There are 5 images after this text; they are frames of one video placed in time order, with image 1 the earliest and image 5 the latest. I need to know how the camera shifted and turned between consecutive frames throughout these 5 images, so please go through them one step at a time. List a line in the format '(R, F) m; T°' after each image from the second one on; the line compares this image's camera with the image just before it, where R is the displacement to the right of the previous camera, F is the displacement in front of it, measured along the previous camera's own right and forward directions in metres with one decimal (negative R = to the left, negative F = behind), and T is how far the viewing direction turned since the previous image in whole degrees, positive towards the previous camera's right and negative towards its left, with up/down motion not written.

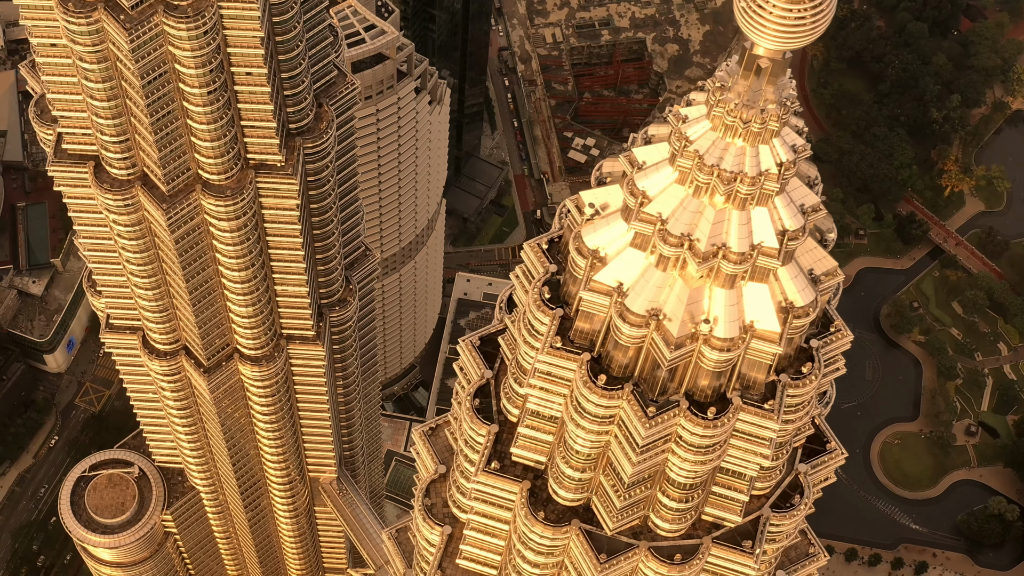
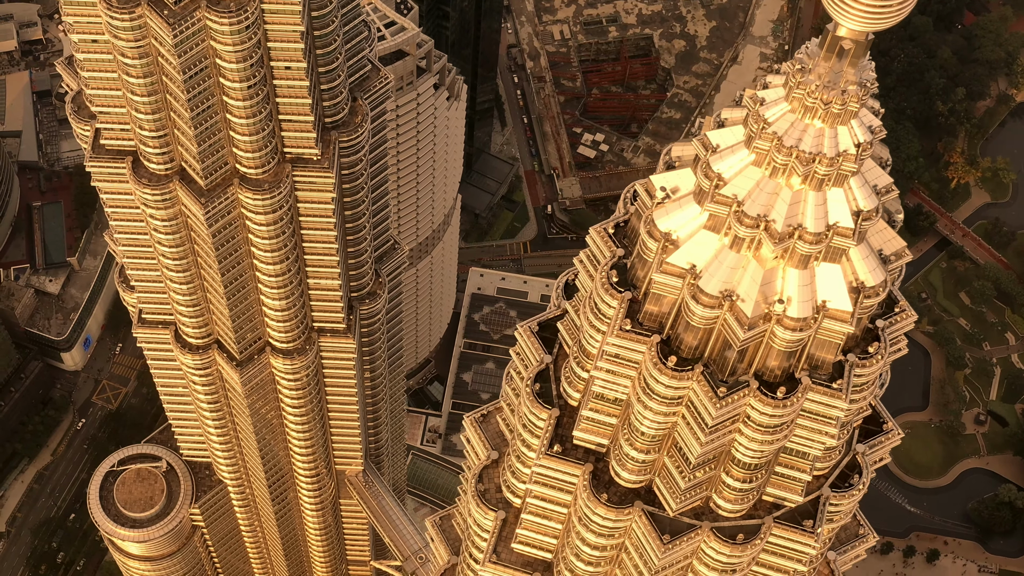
(-7.2, -2.2) m; +1°
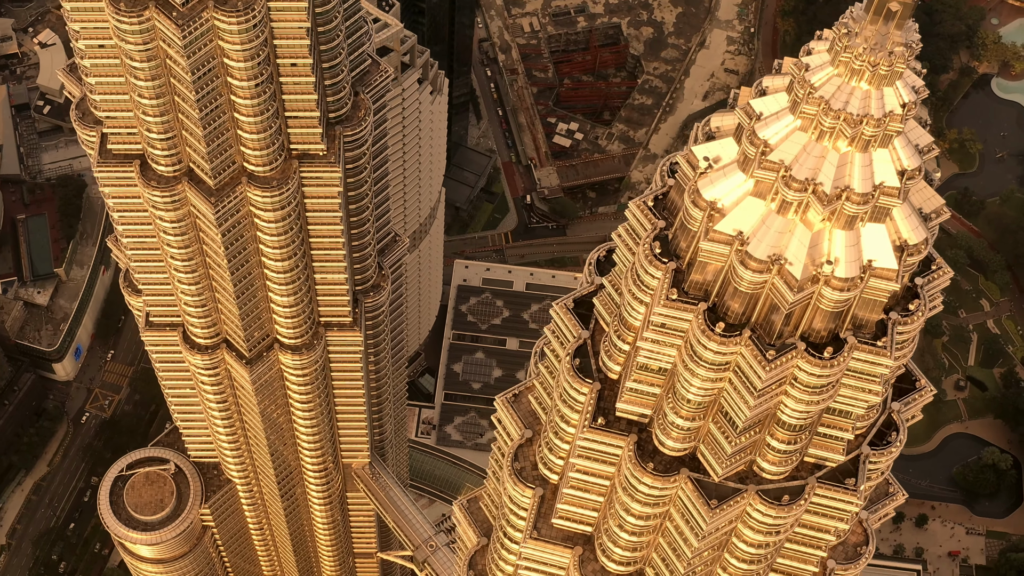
(-8.5, -3.1) m; +2°
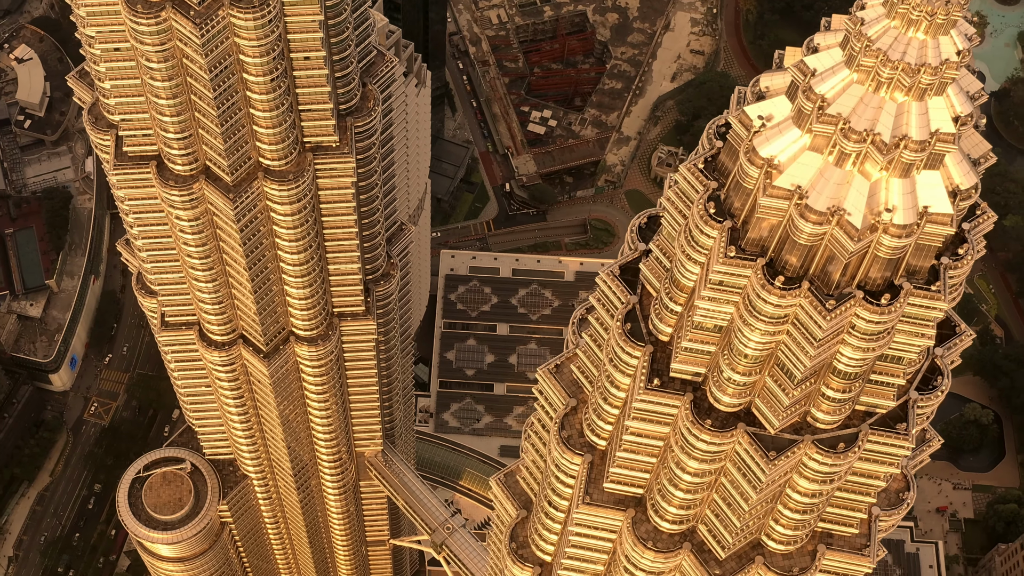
(-11.0, -3.8) m; +3°
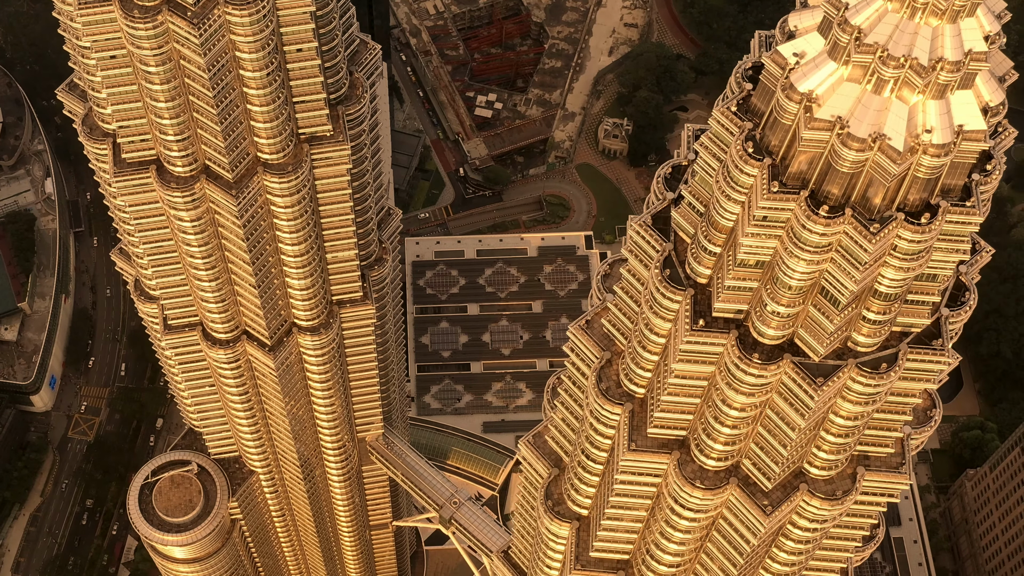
(-14.1, -4.3) m; +4°
